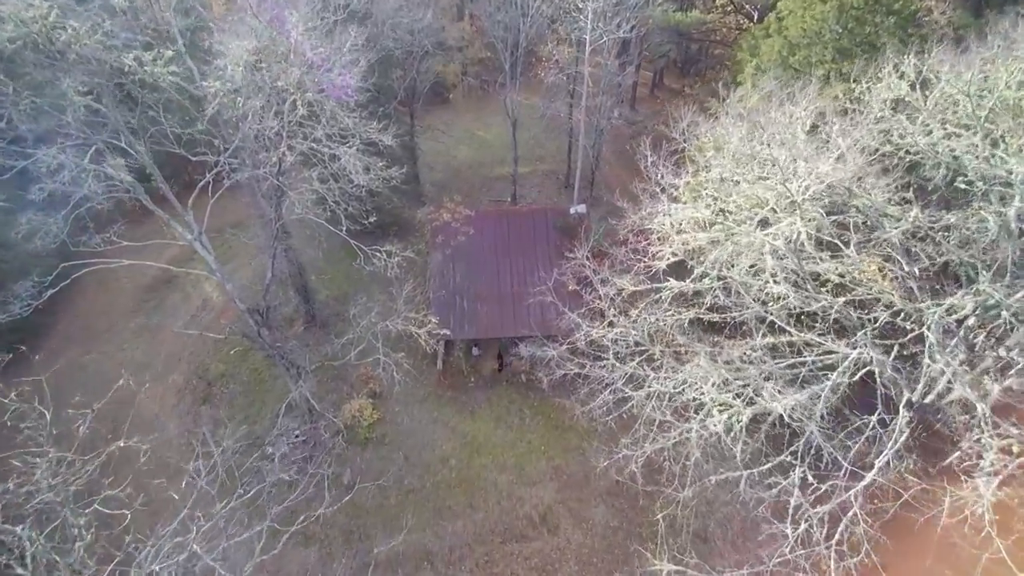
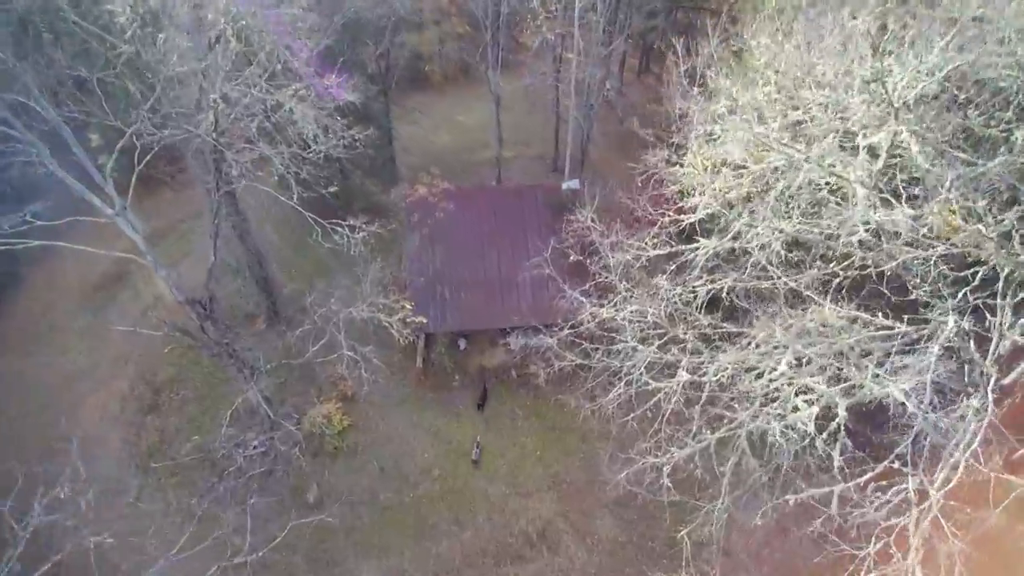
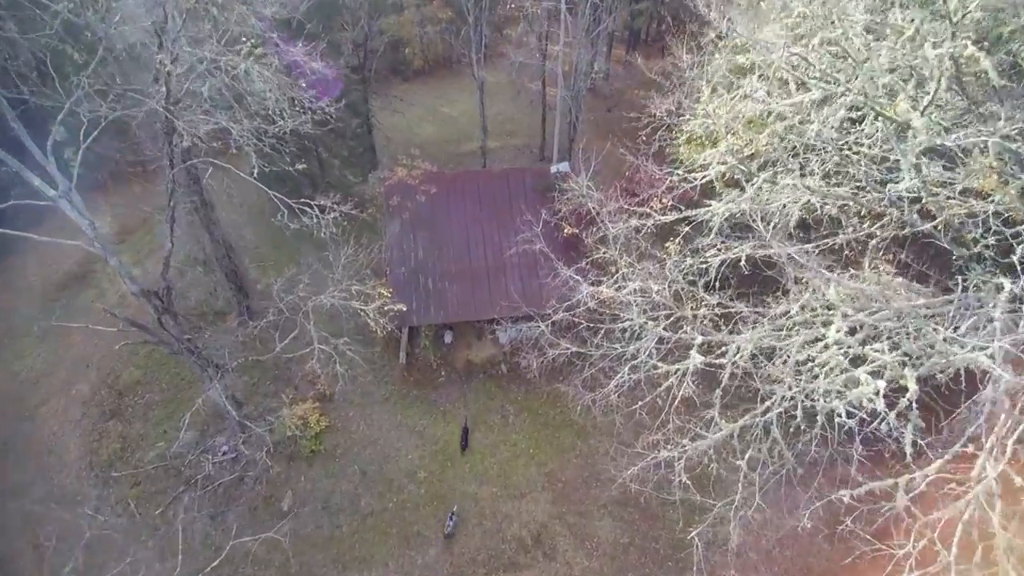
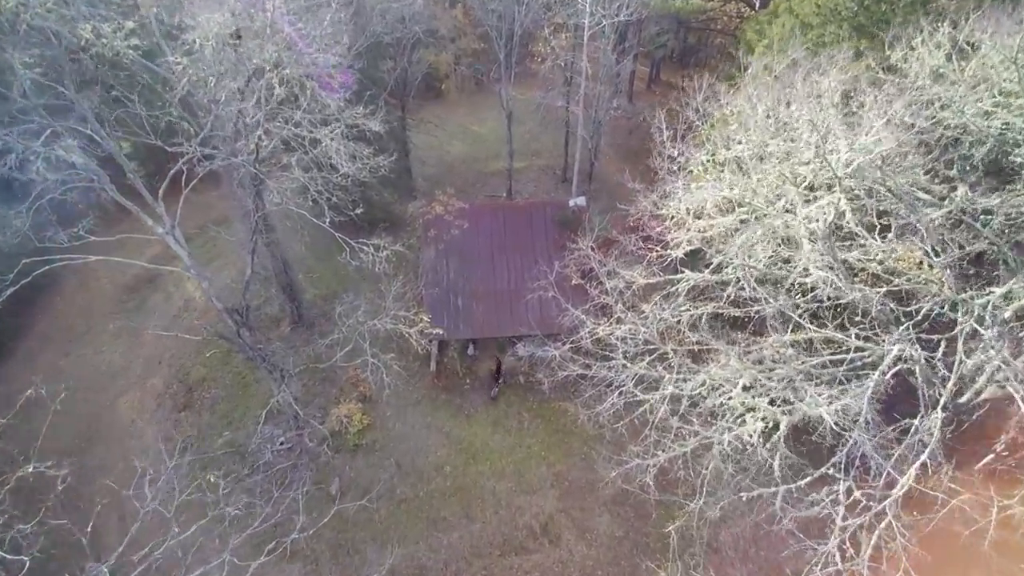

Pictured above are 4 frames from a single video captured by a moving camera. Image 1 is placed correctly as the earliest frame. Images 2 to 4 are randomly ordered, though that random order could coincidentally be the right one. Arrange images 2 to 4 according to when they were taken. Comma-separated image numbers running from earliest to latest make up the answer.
4, 2, 3
